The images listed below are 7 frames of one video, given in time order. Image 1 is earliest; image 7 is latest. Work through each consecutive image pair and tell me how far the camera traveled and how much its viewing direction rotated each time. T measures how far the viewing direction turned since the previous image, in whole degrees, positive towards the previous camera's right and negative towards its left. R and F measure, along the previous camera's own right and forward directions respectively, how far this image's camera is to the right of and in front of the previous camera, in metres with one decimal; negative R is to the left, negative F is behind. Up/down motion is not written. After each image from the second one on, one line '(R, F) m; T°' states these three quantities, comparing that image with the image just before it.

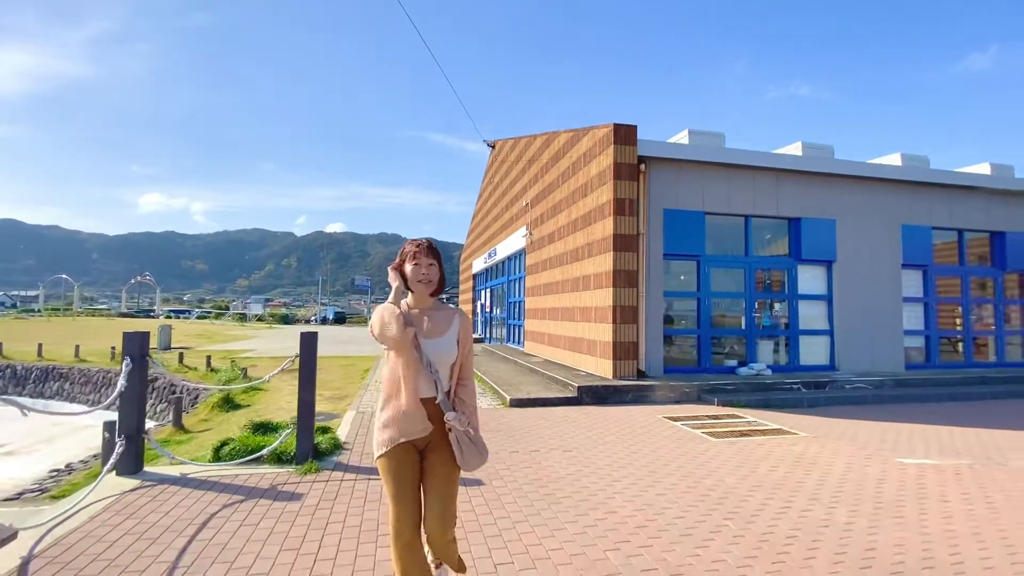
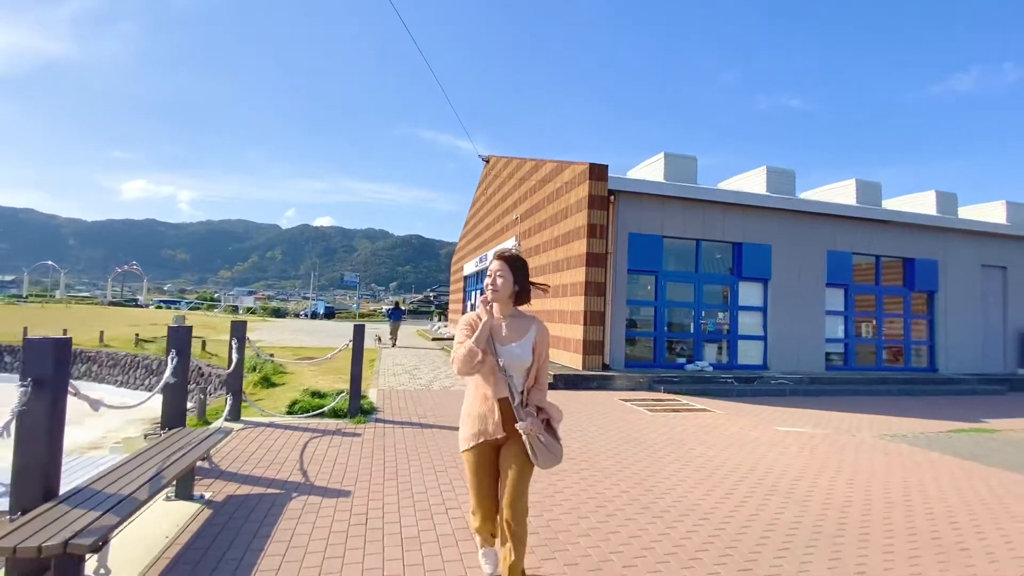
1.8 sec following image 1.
(-0.1, -2.0) m; +2°
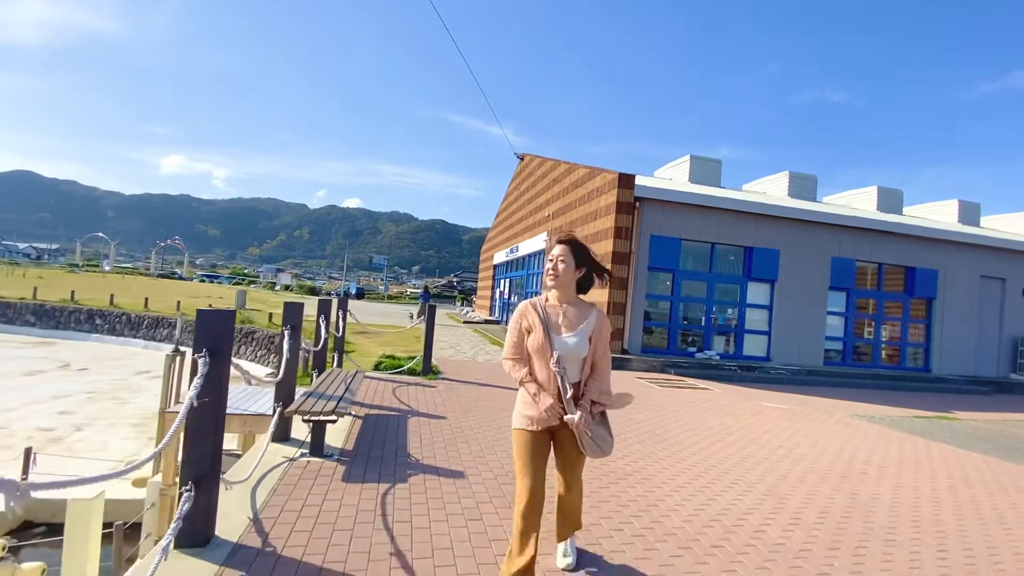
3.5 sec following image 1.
(-0.4, -1.8) m; -2°
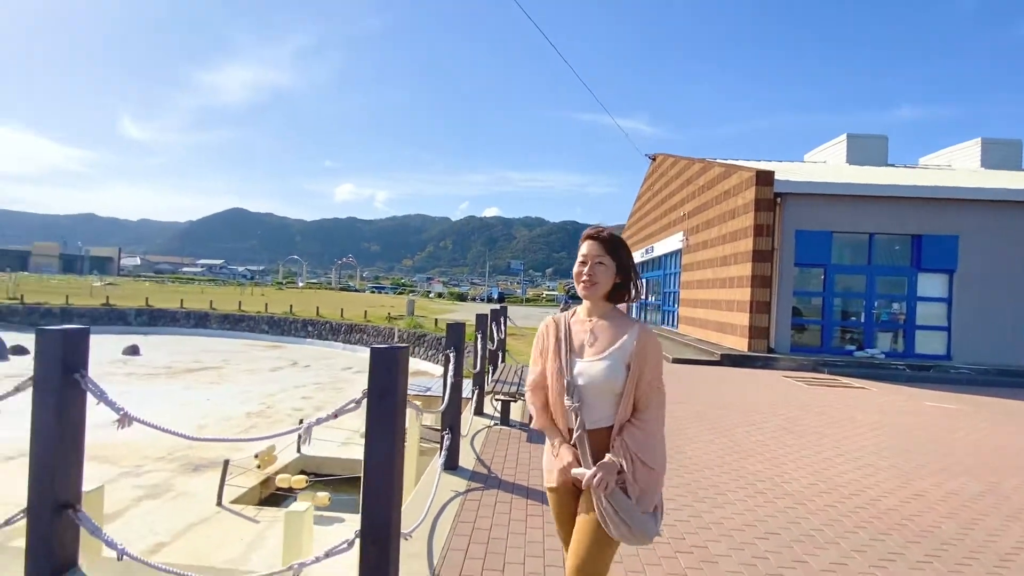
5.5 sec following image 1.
(0.0, -1.3) m; -16°
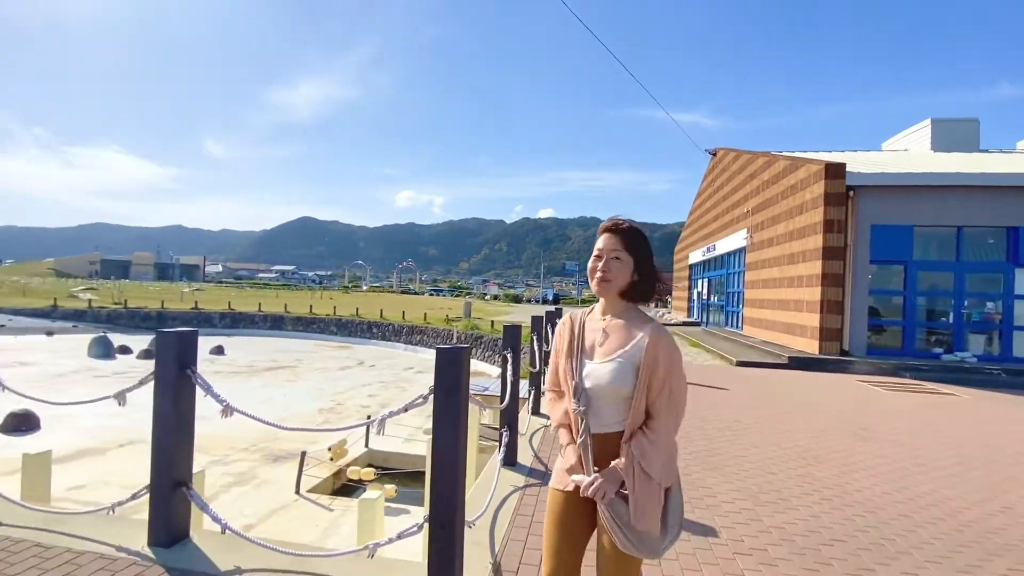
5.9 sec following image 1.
(0.0, -0.2) m; -7°
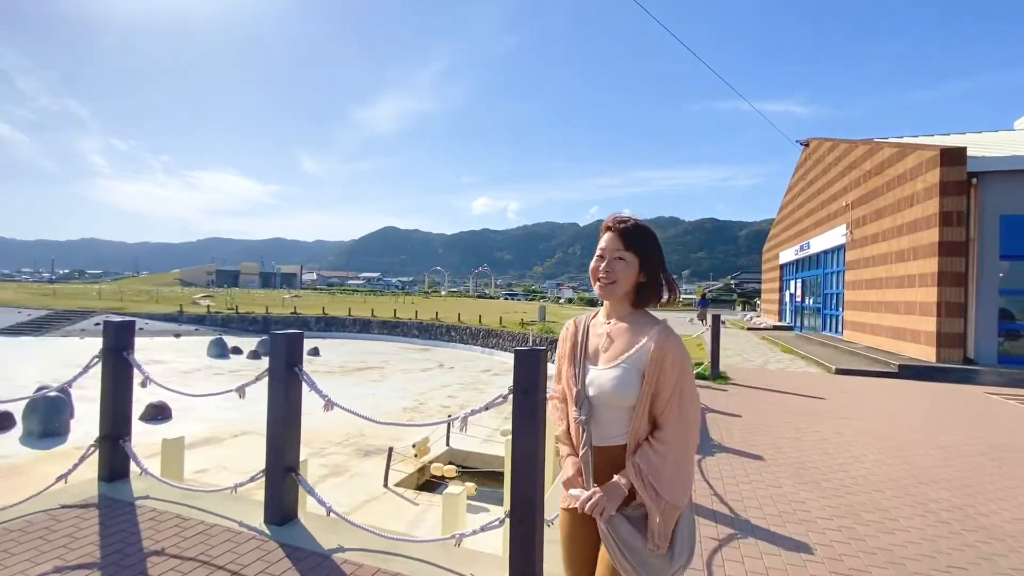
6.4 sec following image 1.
(0.0, -0.1) m; -9°
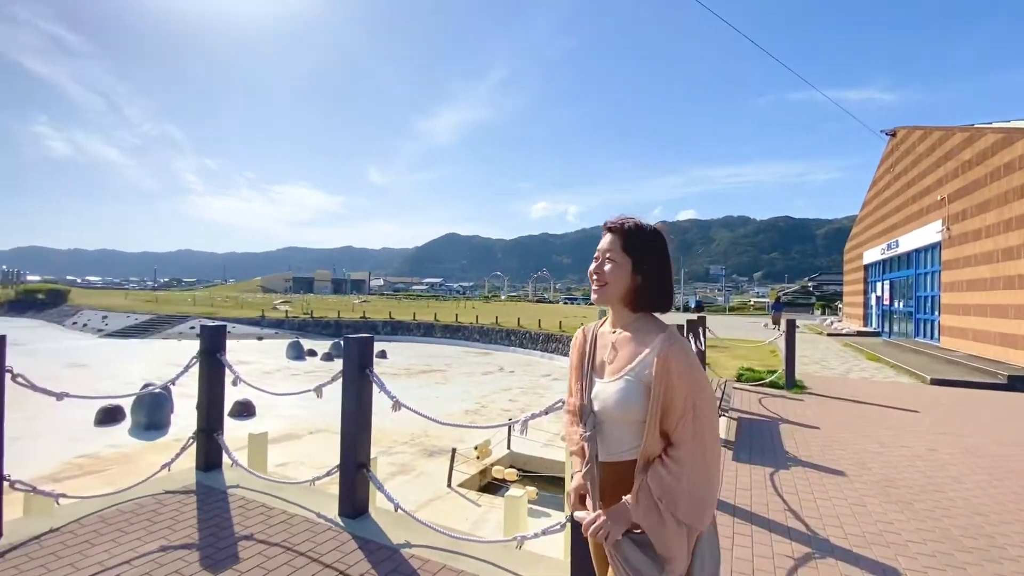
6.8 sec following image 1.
(0.0, -0.1) m; -7°
